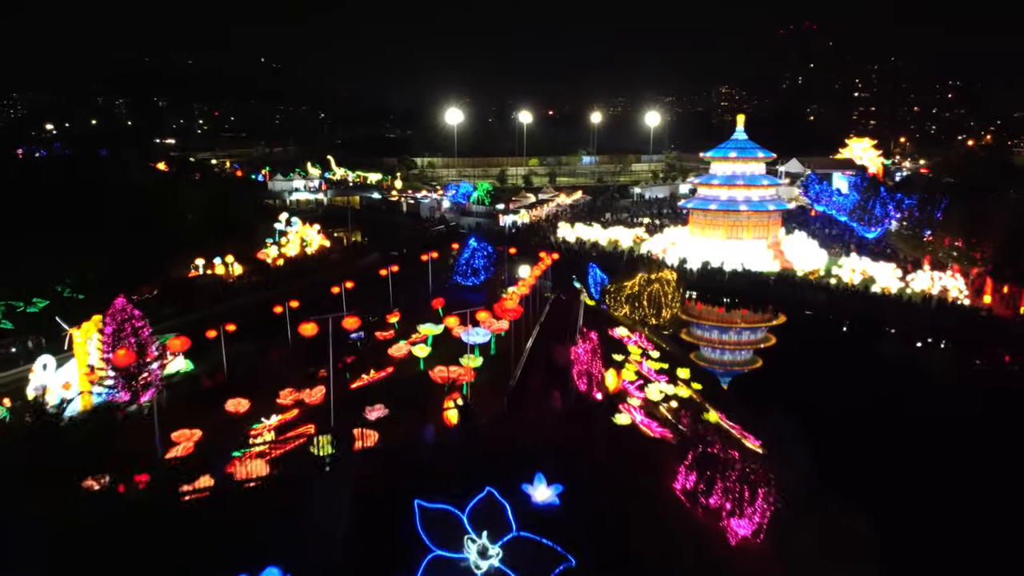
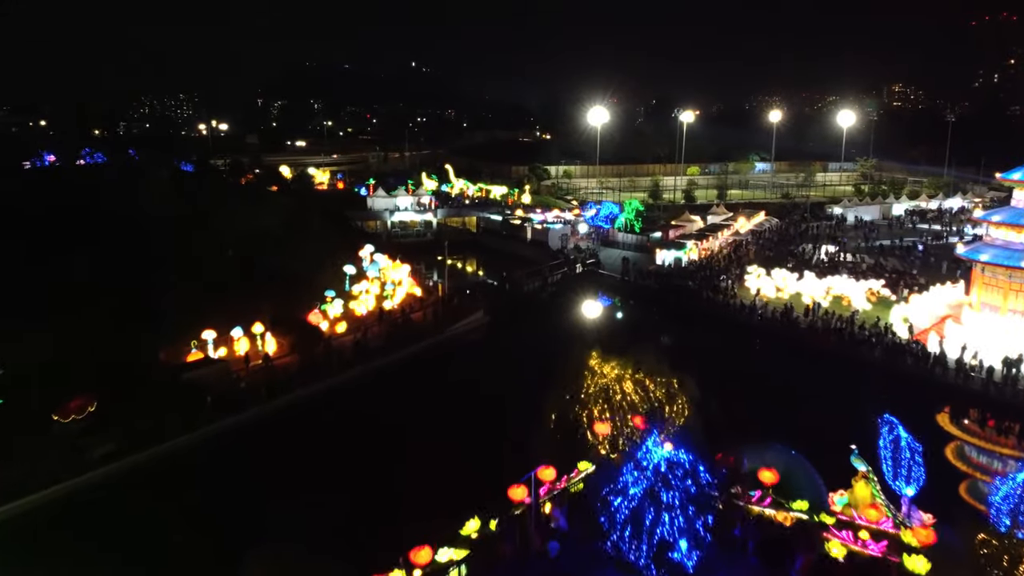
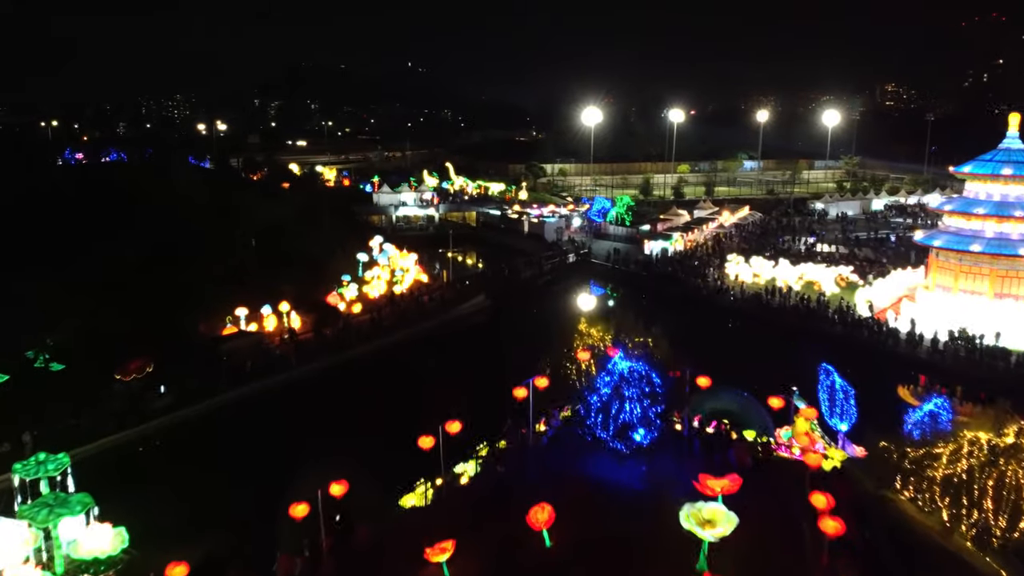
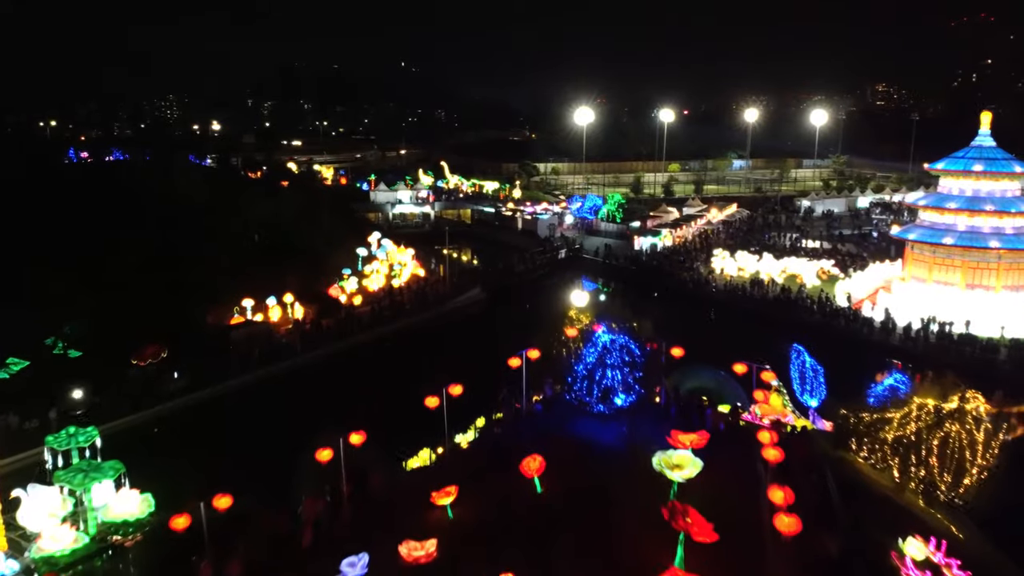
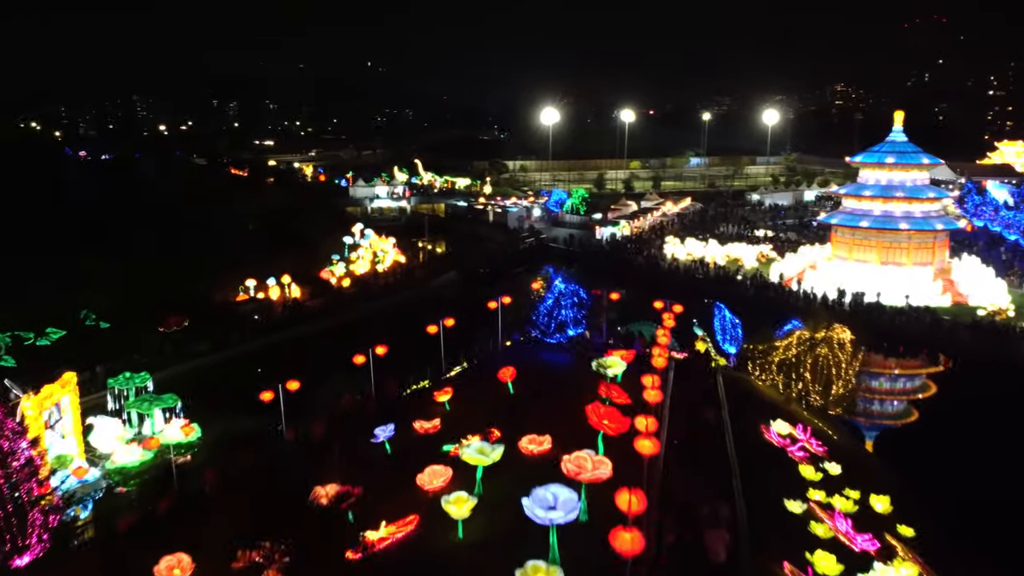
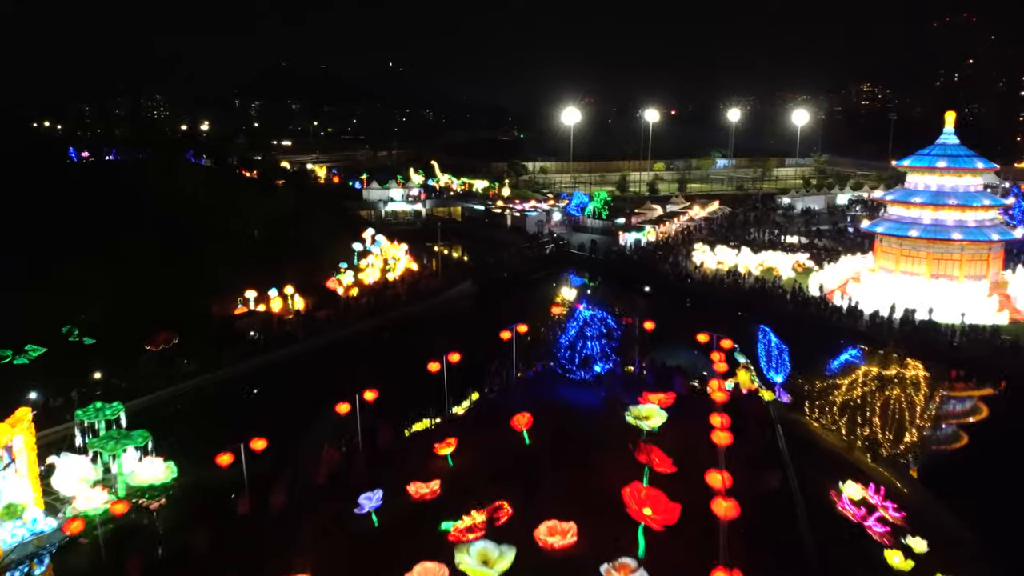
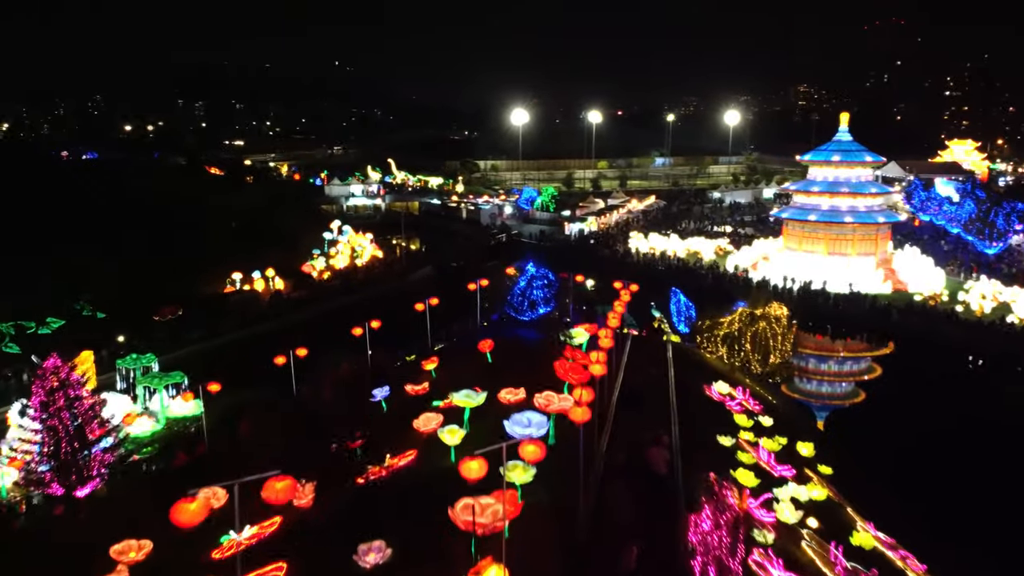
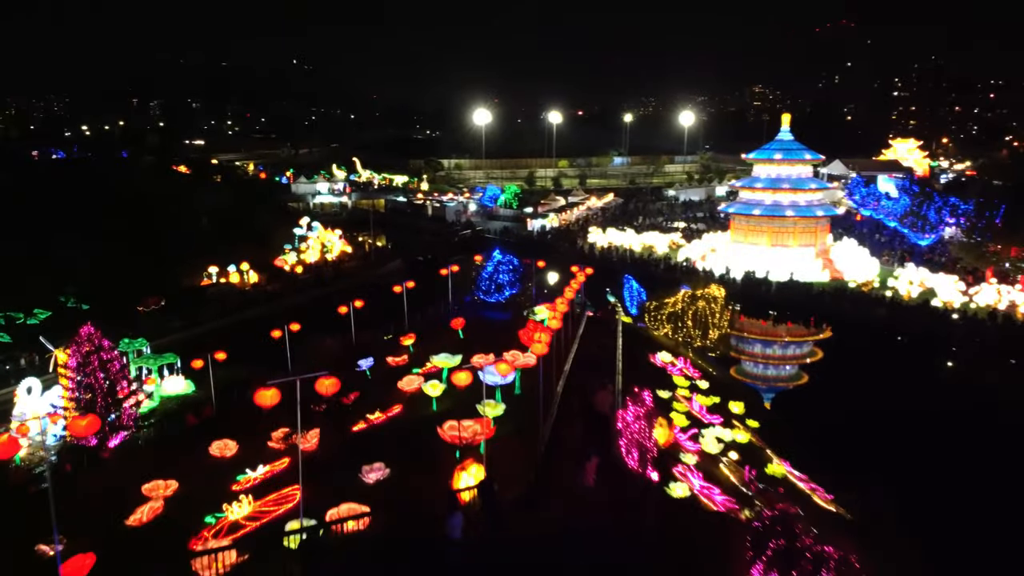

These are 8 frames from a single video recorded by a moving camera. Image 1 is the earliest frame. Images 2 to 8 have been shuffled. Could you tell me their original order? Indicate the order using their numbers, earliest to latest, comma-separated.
8, 7, 5, 6, 4, 3, 2
